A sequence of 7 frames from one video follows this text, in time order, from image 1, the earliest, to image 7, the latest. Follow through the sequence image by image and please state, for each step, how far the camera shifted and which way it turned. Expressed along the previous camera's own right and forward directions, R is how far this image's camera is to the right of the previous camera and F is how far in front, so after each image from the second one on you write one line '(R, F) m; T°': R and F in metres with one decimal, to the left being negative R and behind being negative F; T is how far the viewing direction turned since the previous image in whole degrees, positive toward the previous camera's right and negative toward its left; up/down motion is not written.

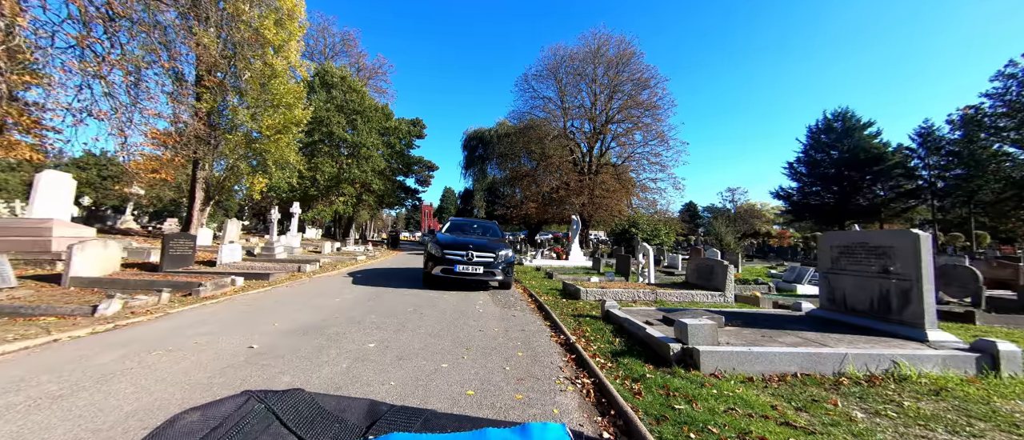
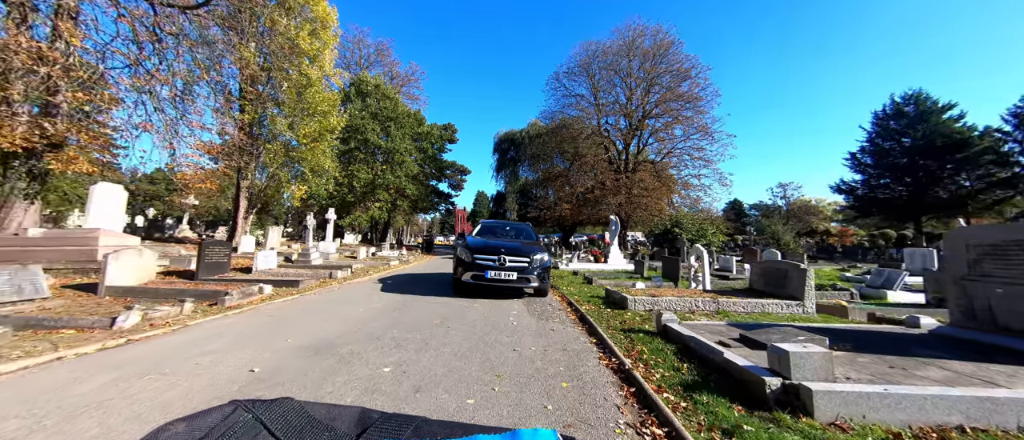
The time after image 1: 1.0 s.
(-0.1, +0.8) m; -6°
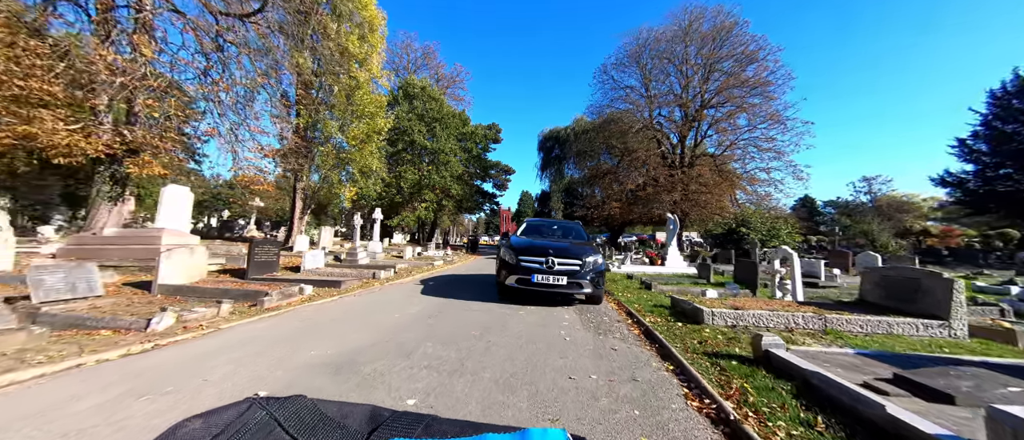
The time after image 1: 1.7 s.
(-0.1, +0.9) m; -8°
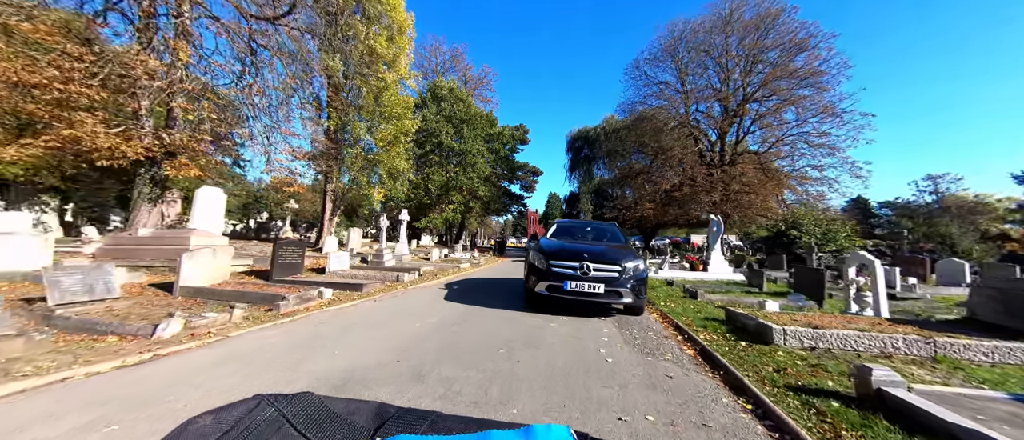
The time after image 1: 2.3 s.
(-0.1, +0.7) m; -5°
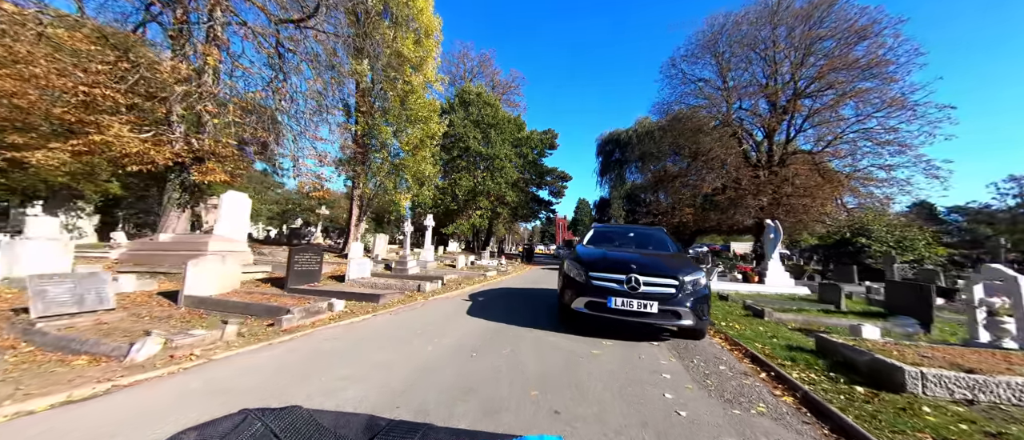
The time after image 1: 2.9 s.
(-0.1, +1.0) m; -5°
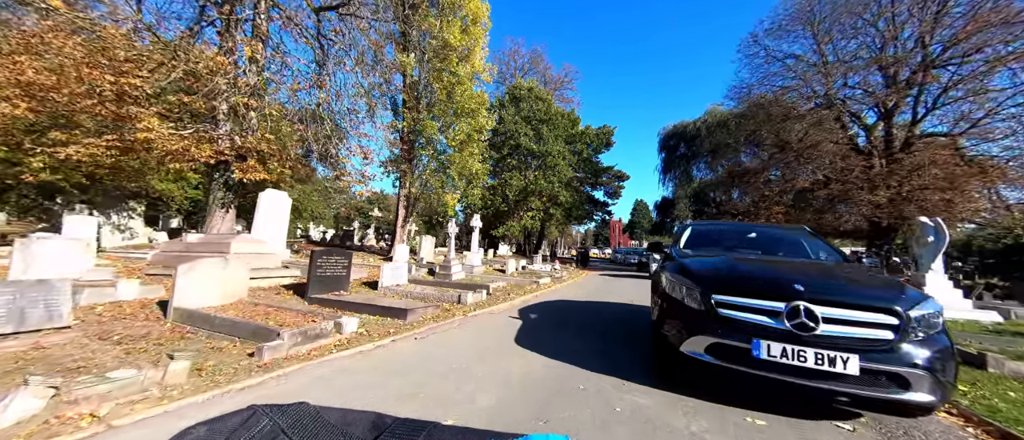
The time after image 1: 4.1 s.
(-0.2, +1.9) m; -9°
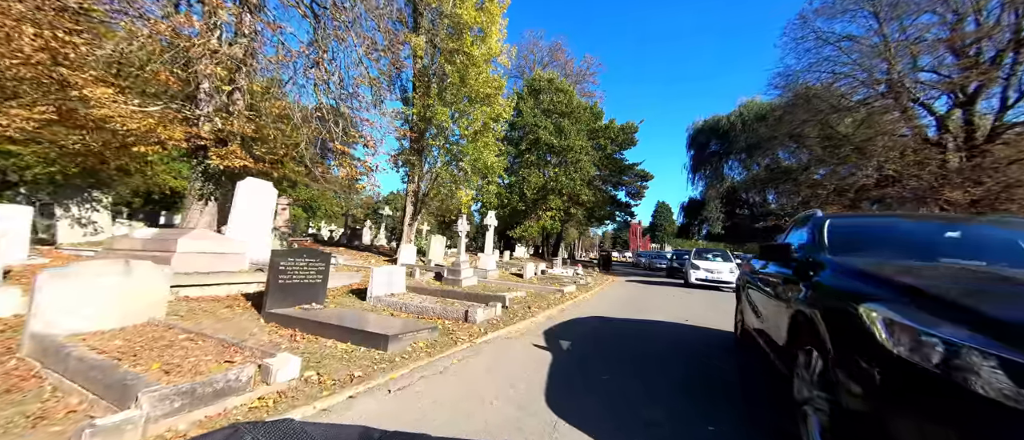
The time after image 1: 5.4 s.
(-0.1, +1.9) m; -3°
